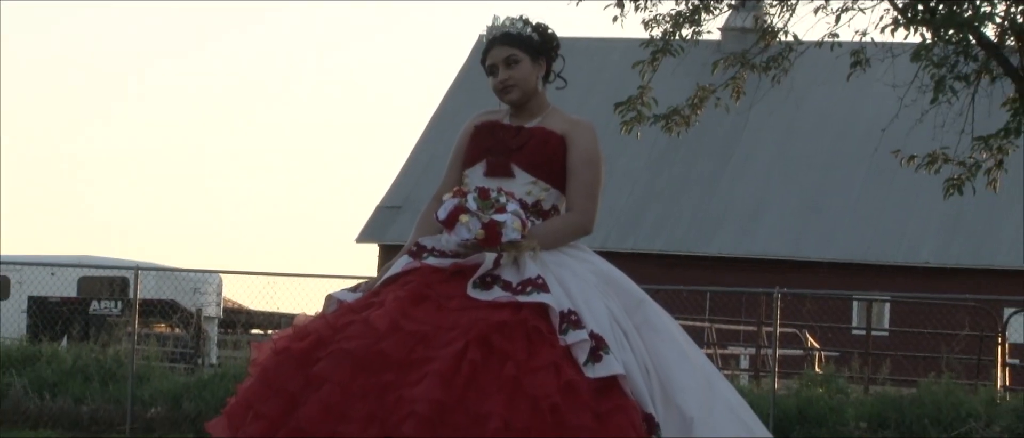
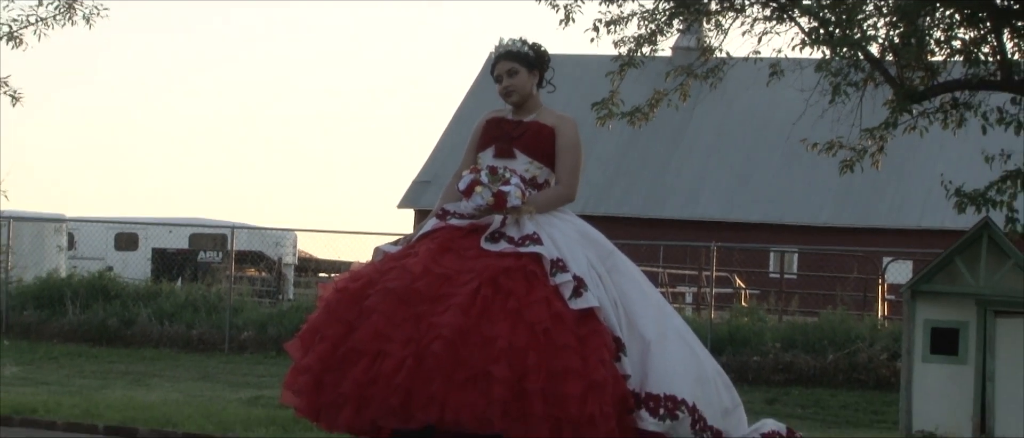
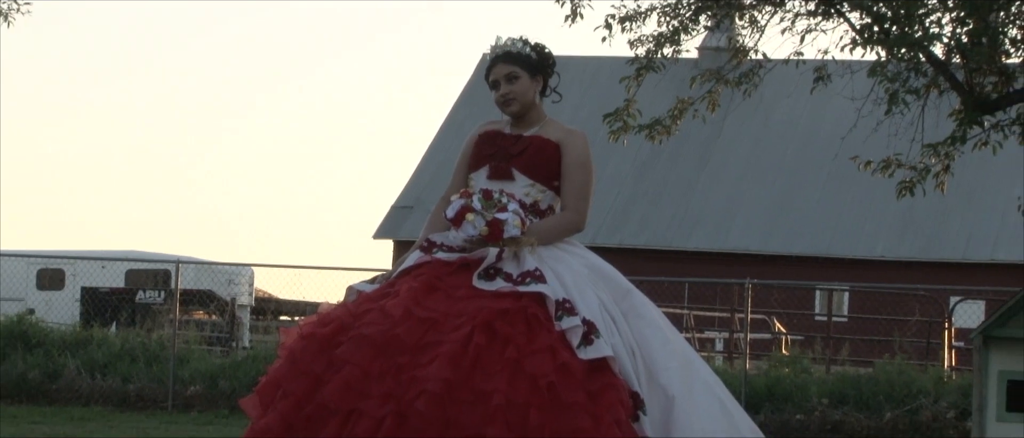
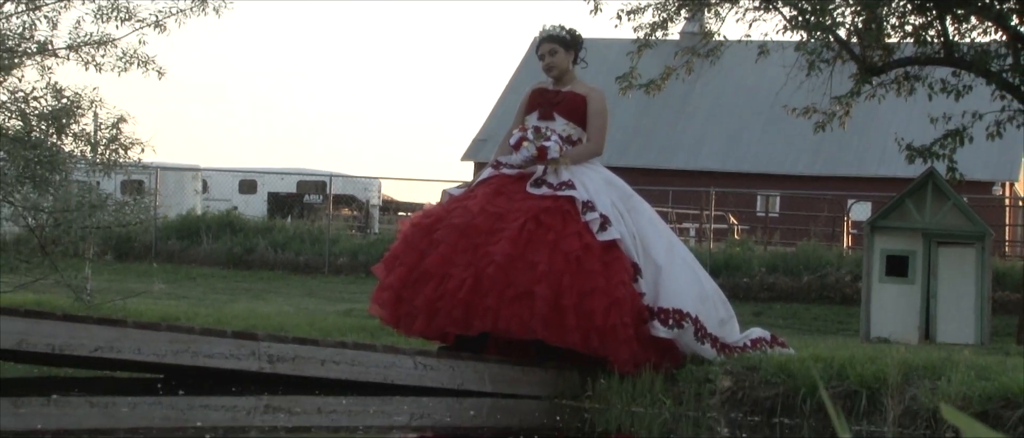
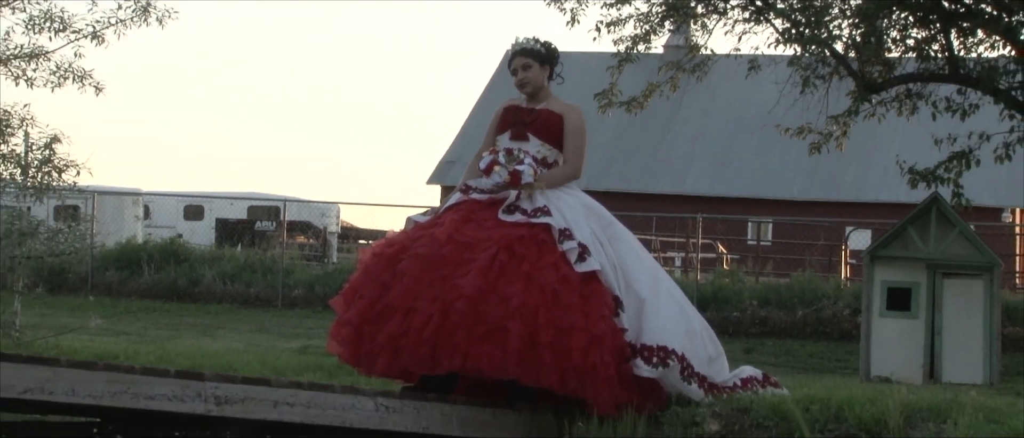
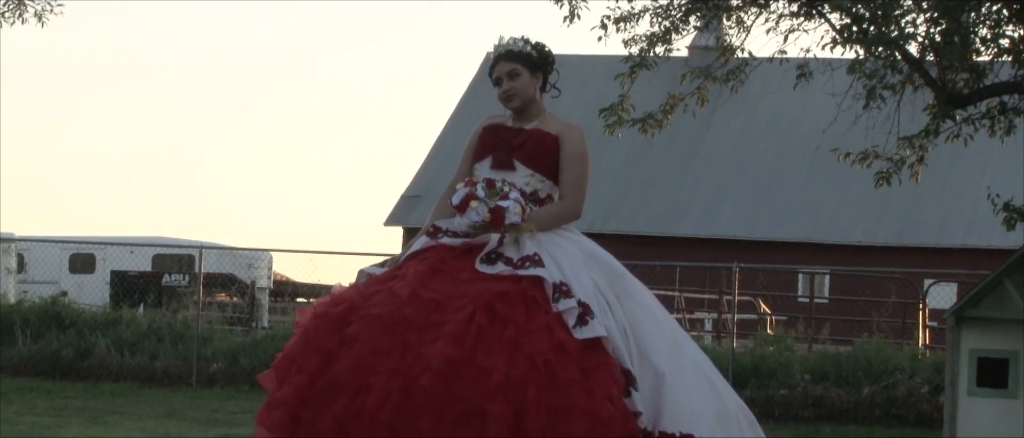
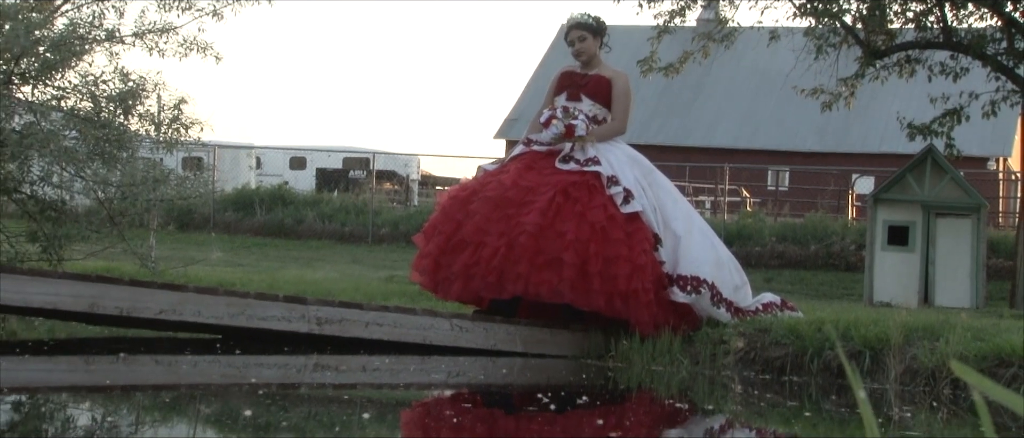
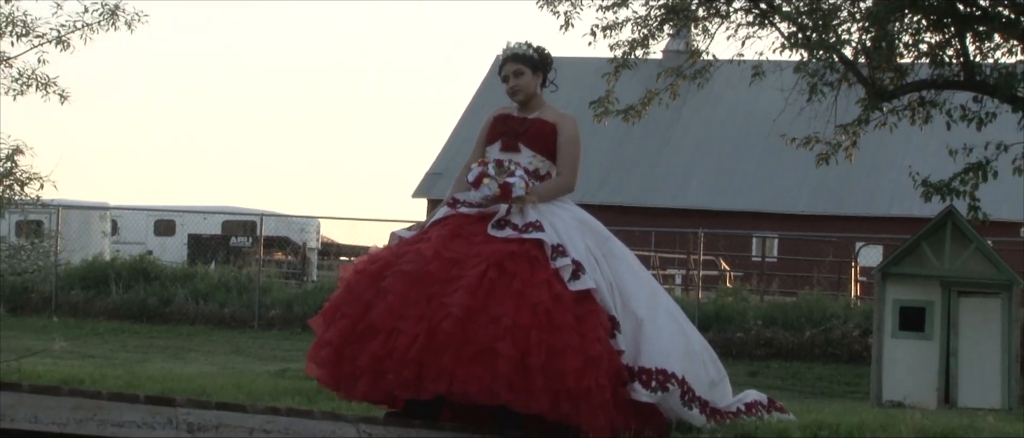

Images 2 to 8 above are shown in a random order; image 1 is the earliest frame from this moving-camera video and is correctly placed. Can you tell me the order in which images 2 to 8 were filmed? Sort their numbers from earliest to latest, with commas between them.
3, 6, 2, 8, 5, 4, 7
